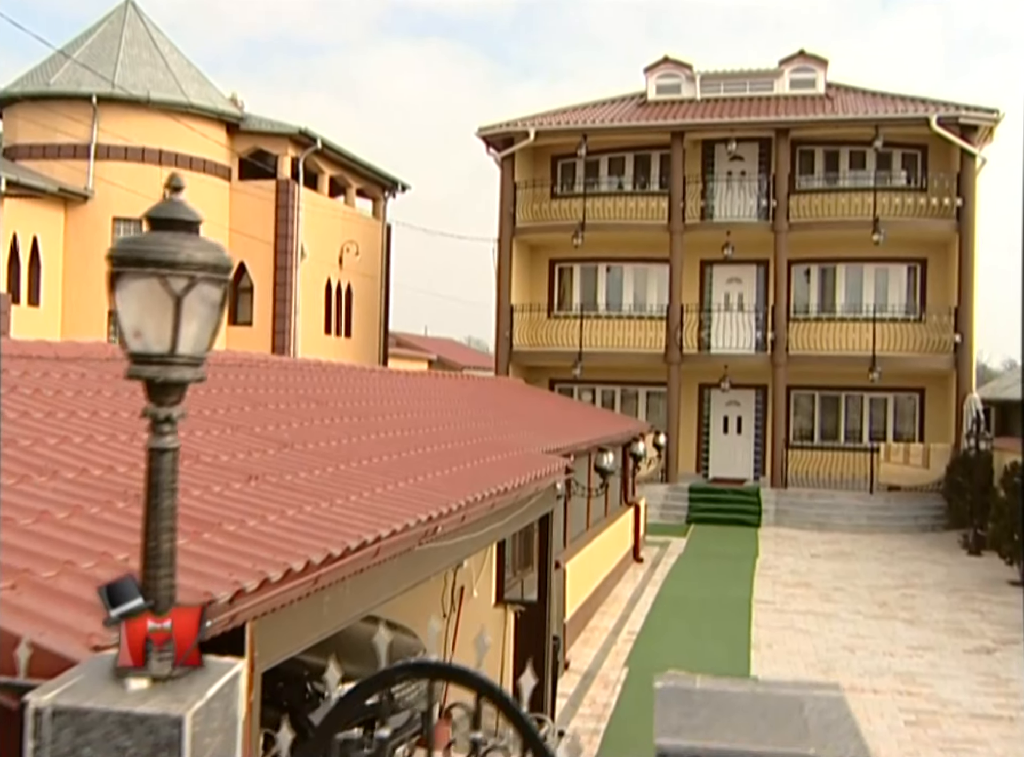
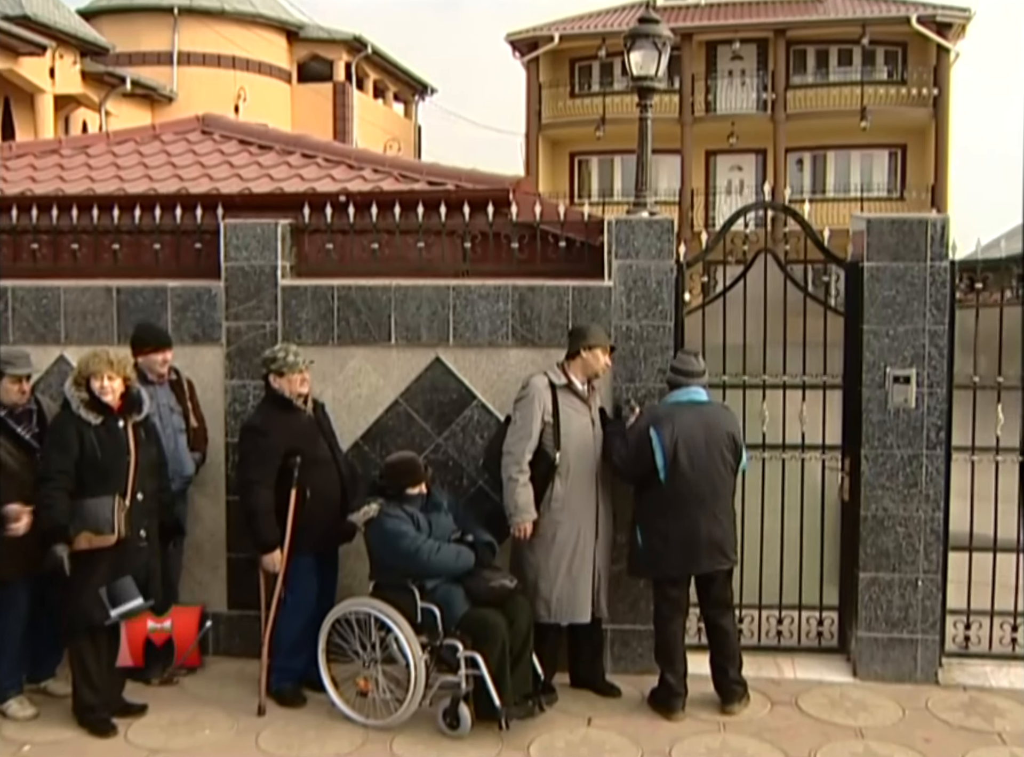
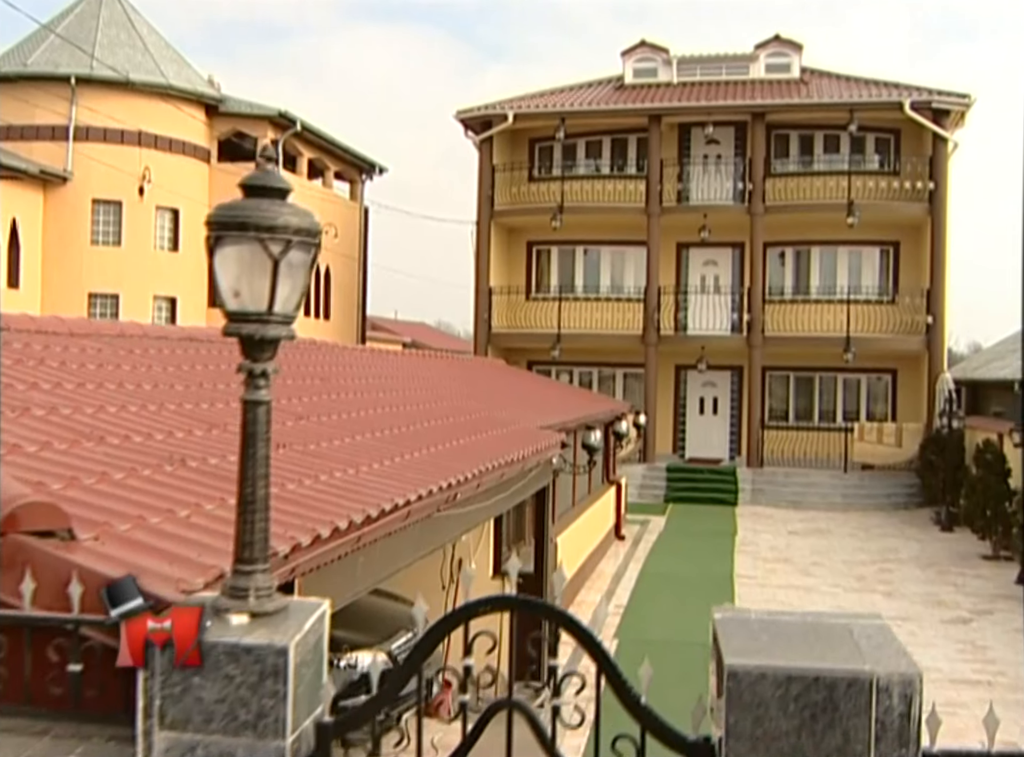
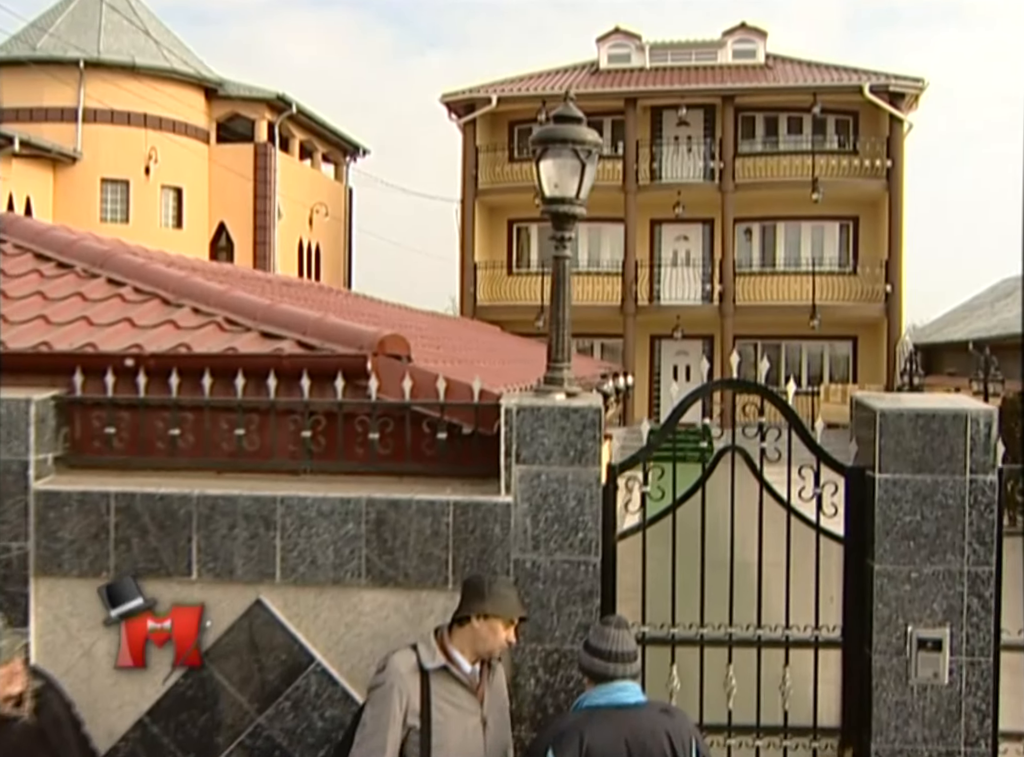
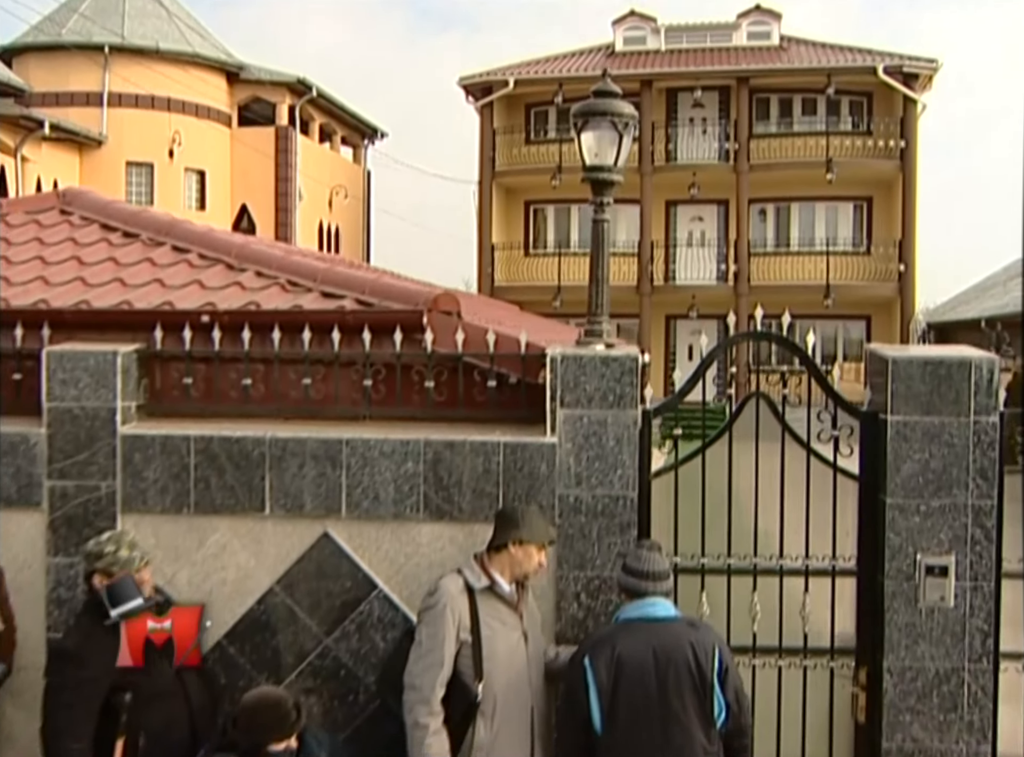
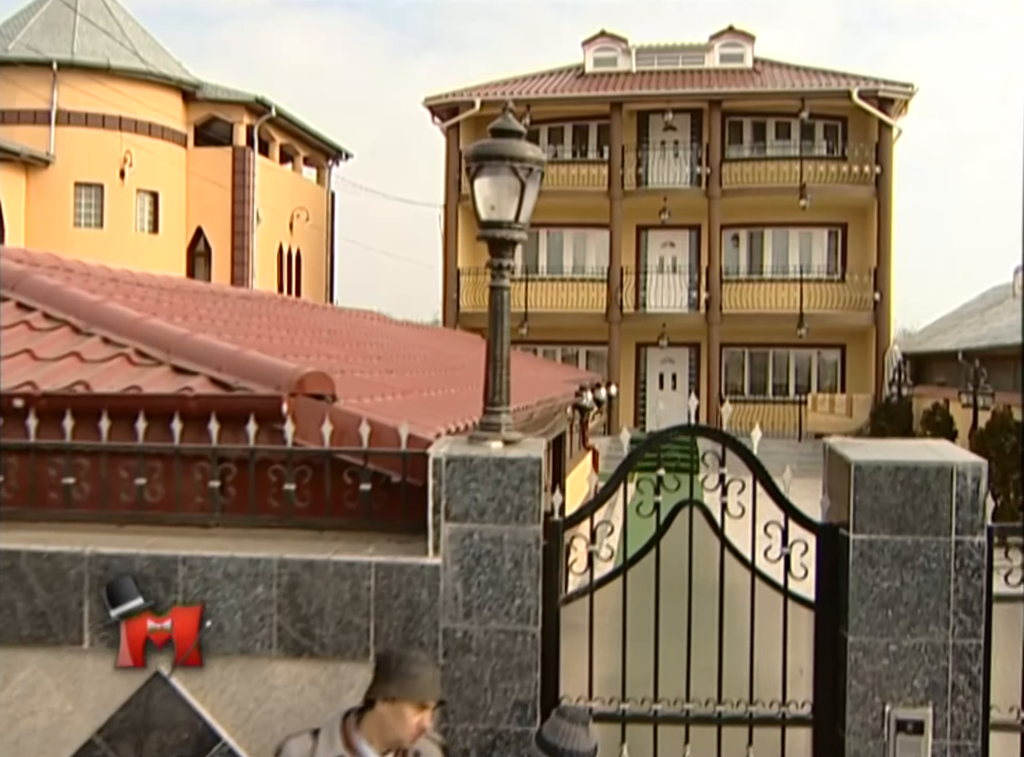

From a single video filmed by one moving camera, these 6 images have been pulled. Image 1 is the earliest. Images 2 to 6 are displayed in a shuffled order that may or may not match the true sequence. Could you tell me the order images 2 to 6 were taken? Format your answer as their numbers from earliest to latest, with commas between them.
3, 6, 4, 5, 2
